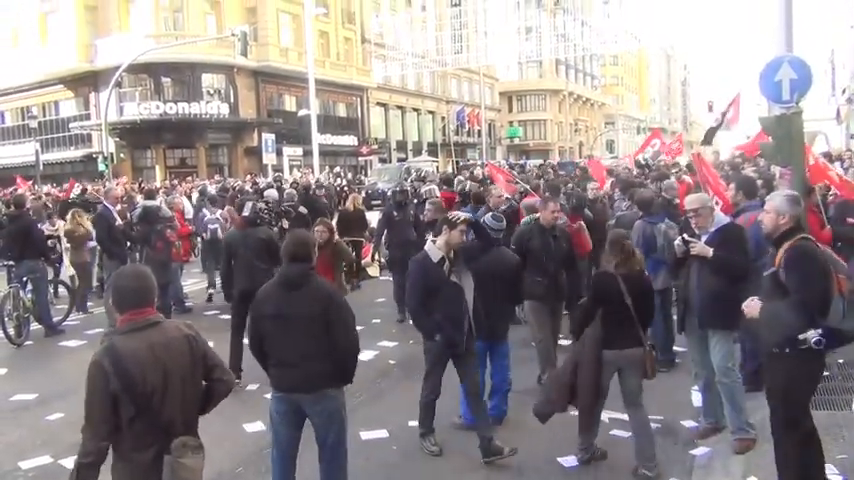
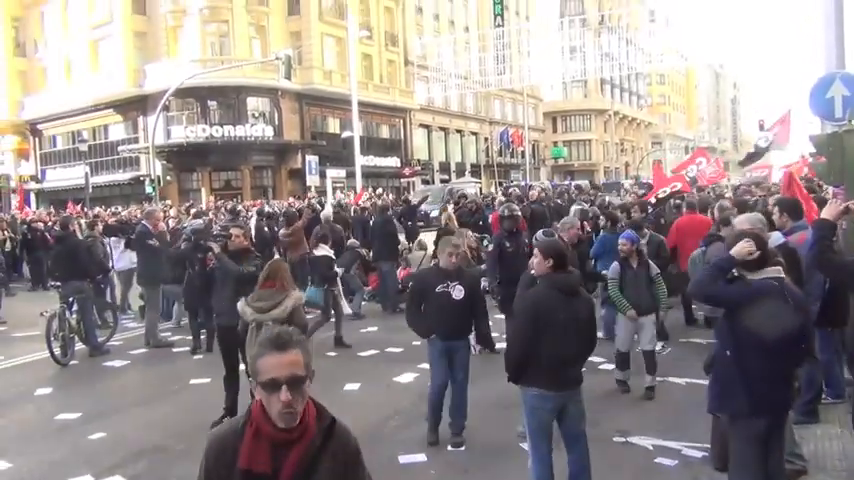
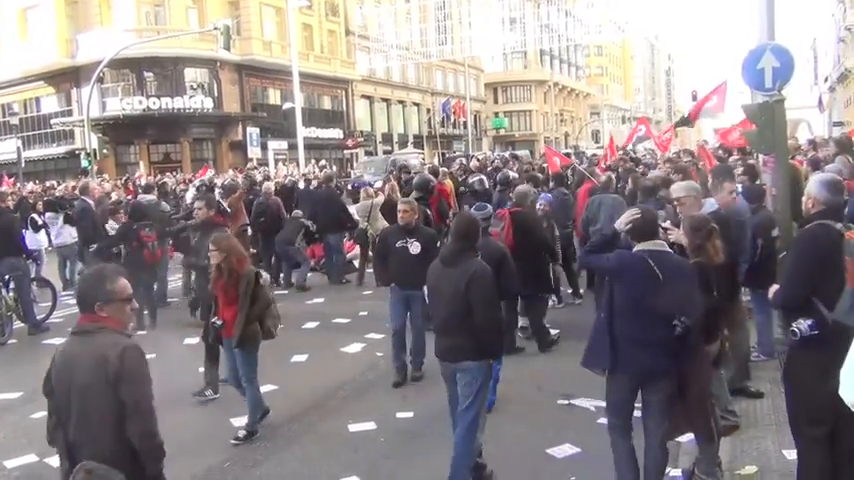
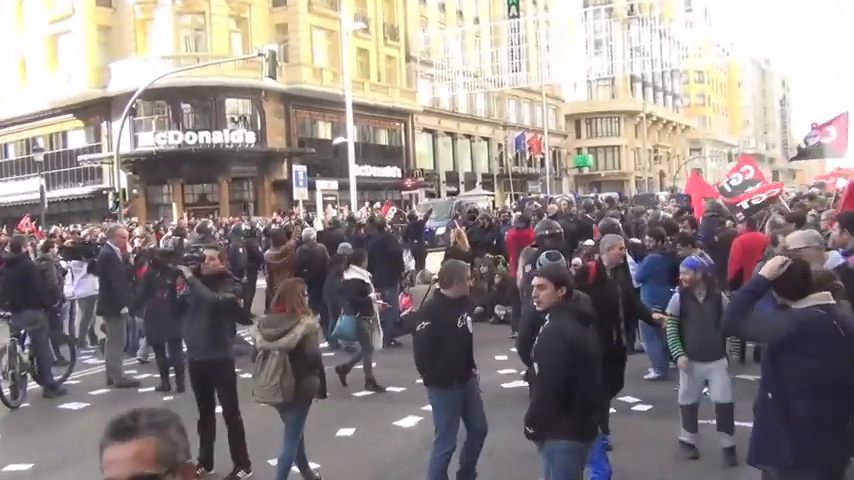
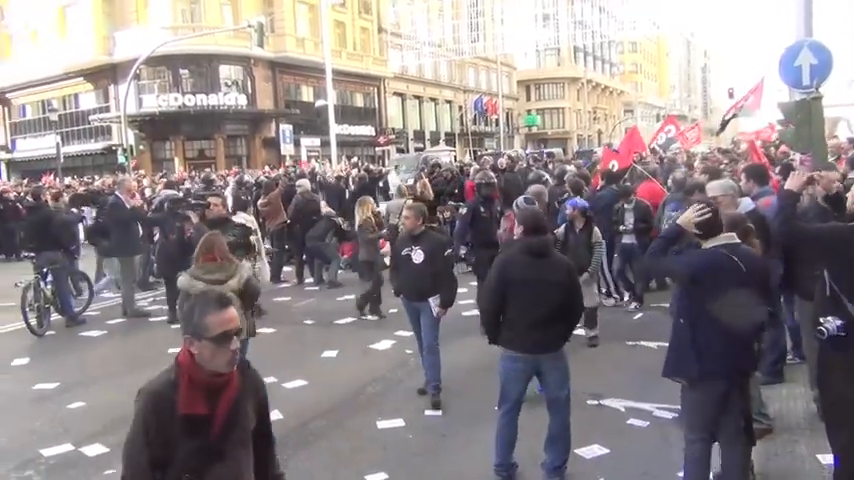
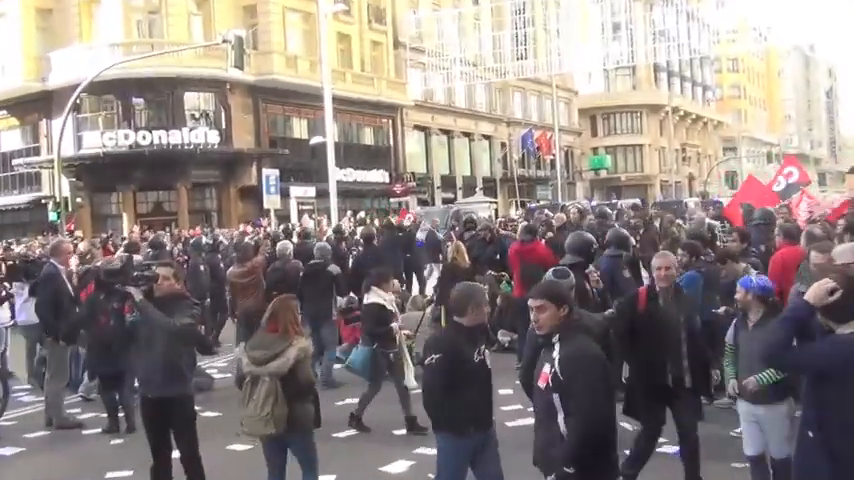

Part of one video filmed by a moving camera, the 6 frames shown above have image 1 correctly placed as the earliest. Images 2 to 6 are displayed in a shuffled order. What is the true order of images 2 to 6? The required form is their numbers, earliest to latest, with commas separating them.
3, 5, 2, 4, 6
